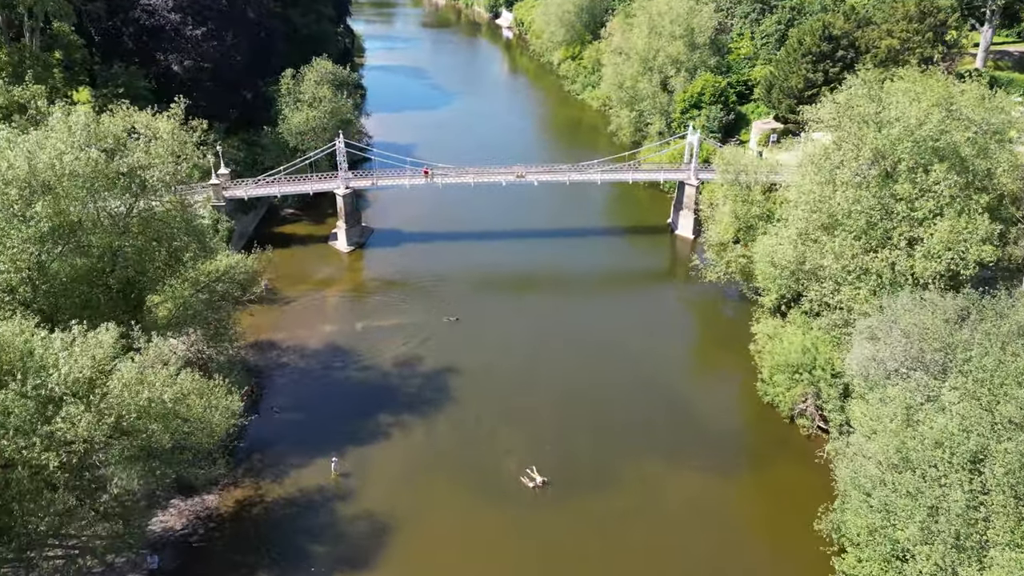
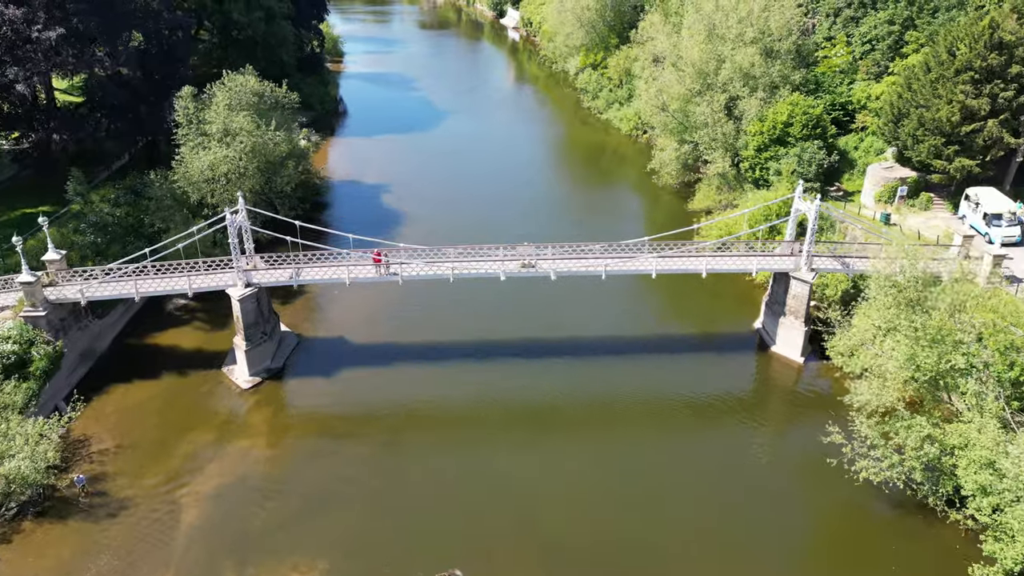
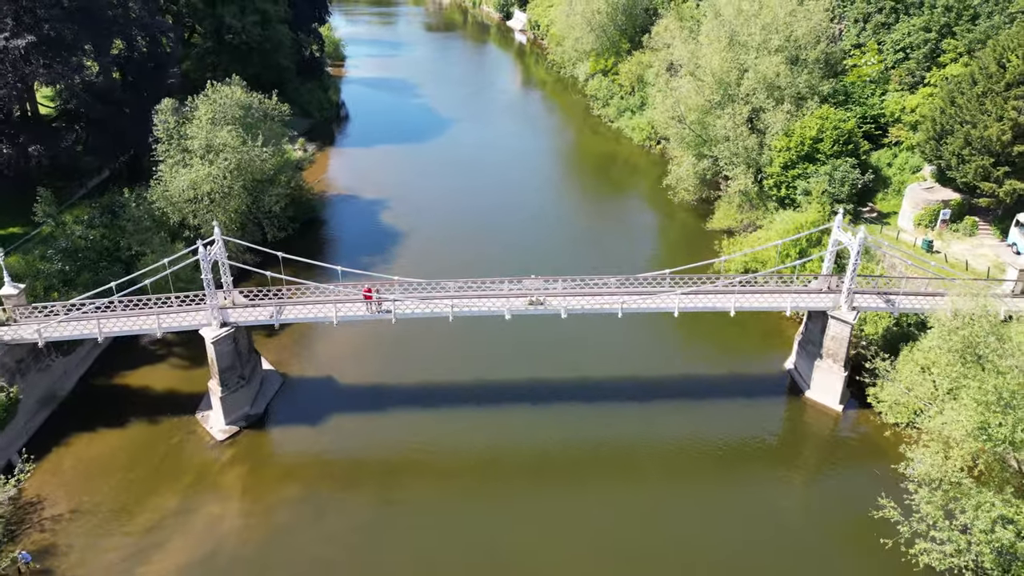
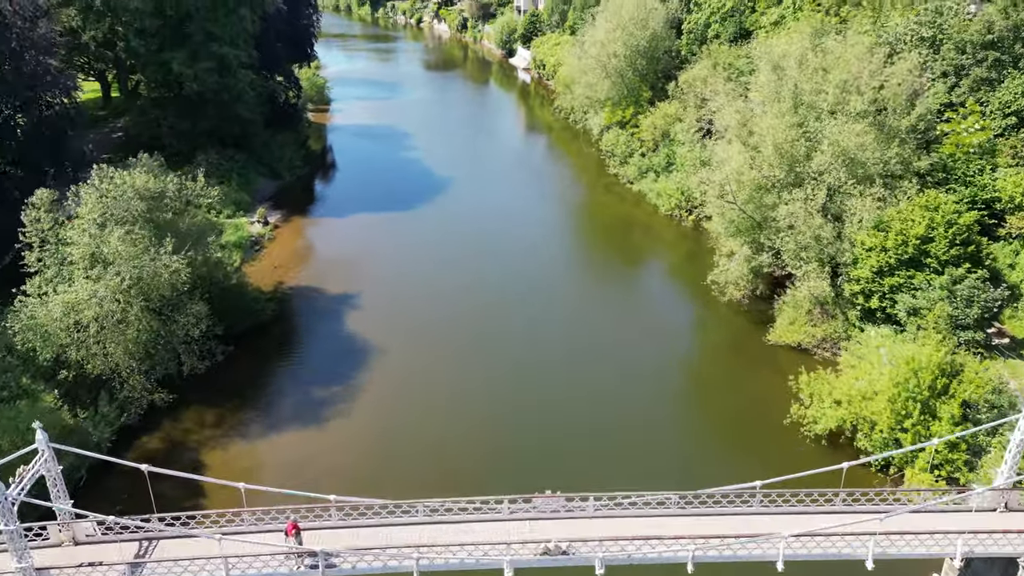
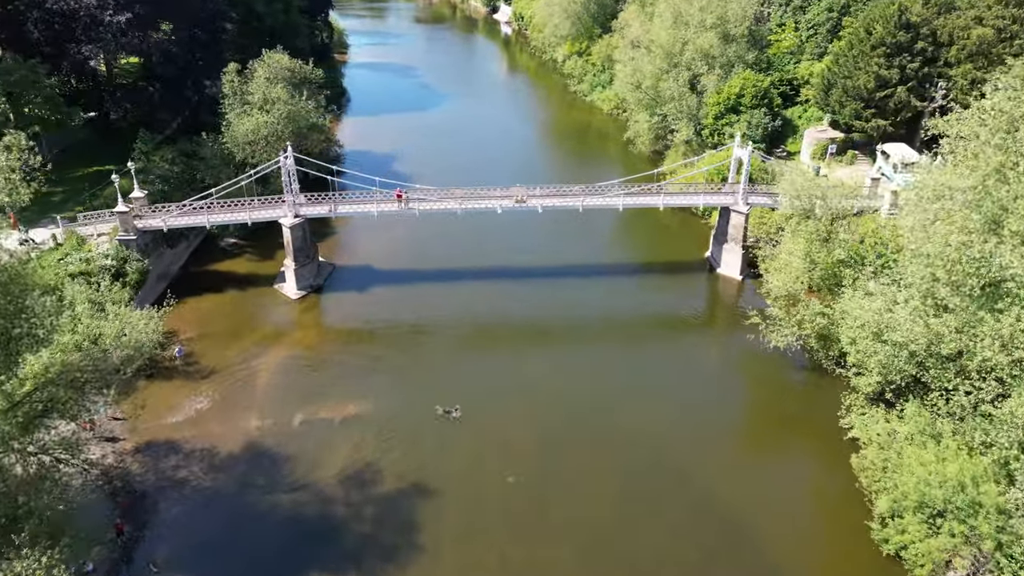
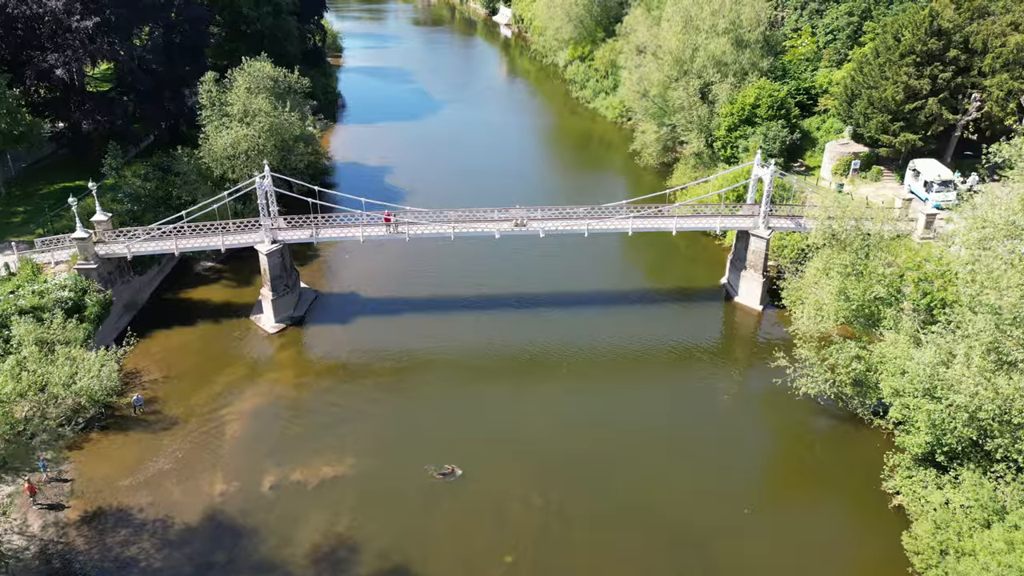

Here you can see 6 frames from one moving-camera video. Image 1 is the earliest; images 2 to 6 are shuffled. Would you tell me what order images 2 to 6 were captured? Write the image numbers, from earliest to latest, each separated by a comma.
5, 6, 2, 3, 4
